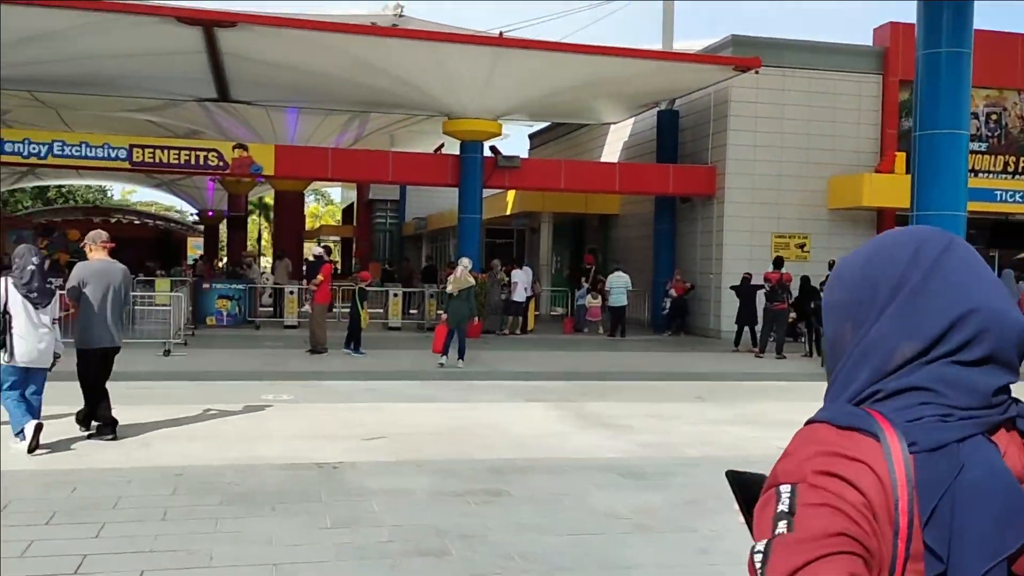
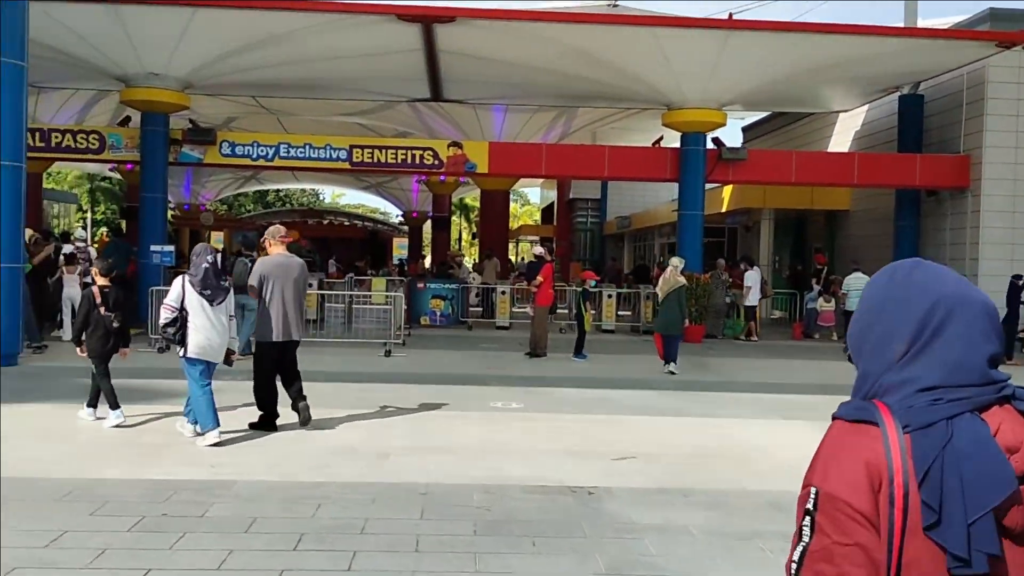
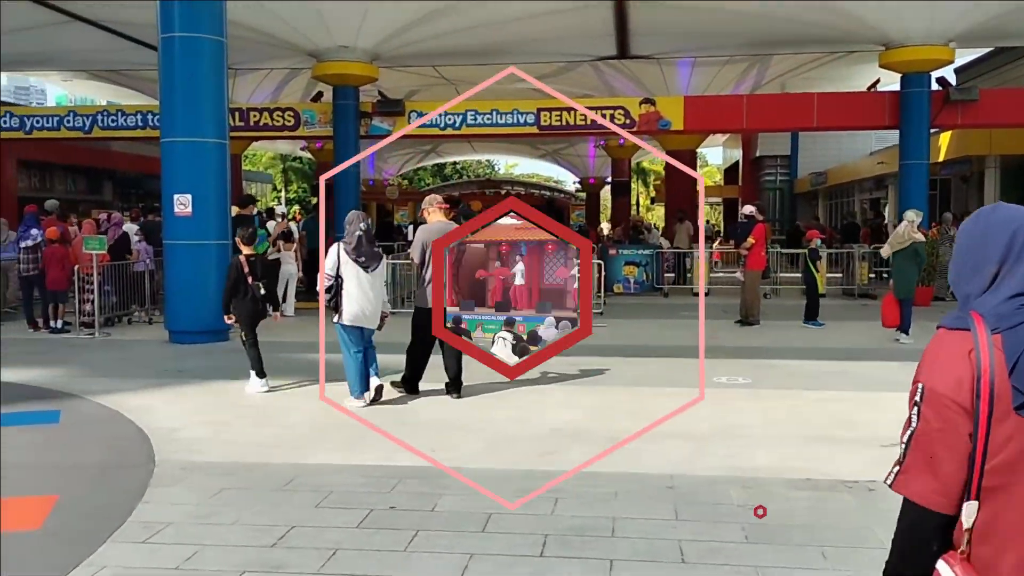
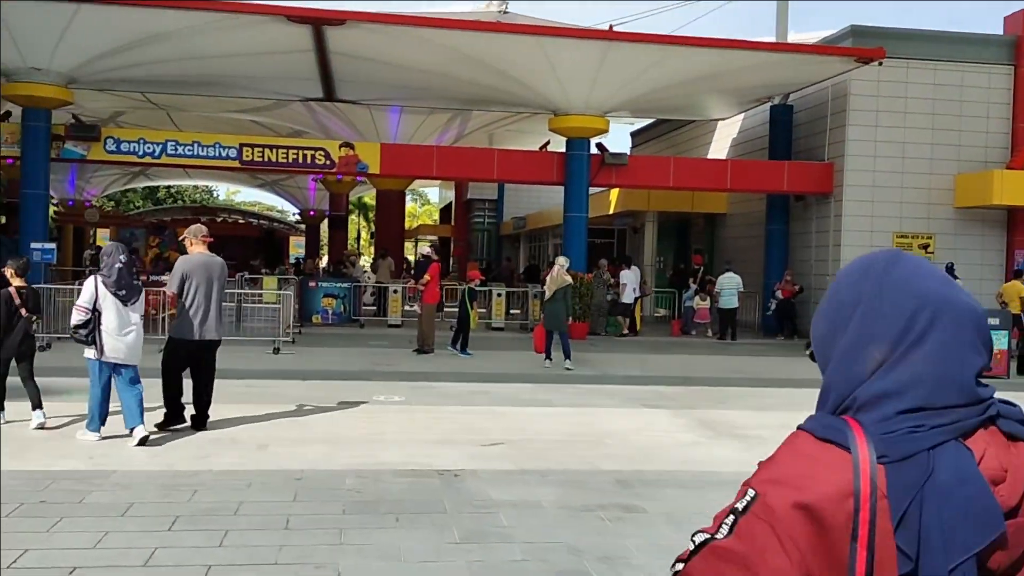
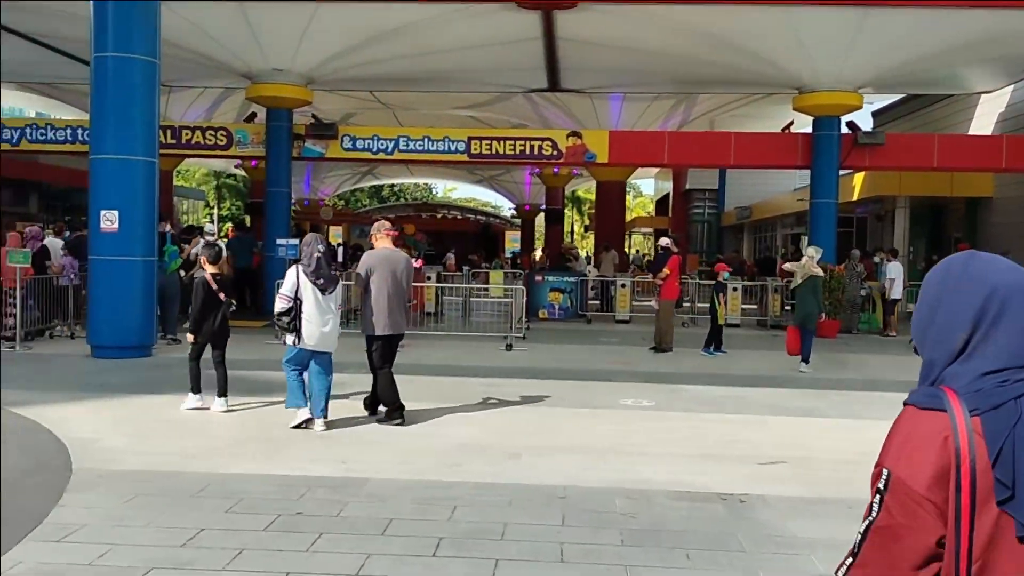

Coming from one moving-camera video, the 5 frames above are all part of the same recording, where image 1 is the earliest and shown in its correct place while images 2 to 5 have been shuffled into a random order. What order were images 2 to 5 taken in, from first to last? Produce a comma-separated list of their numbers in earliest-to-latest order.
4, 2, 5, 3
